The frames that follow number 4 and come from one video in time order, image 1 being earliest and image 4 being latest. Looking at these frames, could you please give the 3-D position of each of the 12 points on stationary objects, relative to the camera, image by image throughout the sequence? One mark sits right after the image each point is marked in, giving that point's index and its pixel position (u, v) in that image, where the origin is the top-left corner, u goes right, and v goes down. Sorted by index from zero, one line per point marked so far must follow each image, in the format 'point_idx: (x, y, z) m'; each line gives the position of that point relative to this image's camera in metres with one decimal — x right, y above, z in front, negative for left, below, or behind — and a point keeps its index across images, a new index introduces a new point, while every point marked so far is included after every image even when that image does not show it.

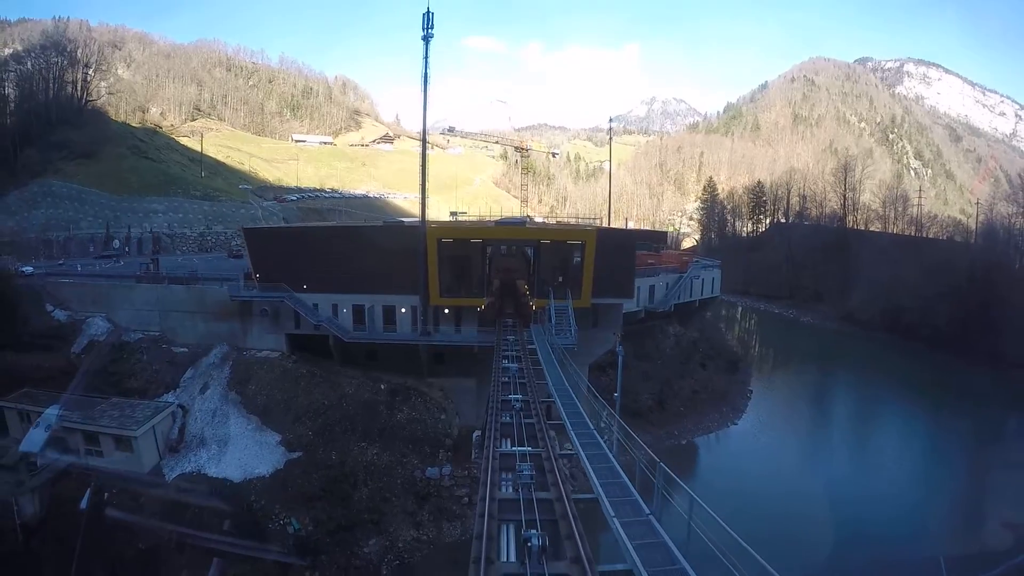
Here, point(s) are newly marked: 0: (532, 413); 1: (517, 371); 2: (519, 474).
0: (+0.2, -2.2, +10.3) m
1: (+0.1, -1.8, +12.1) m
2: (0.0, -2.6, +8.0) m
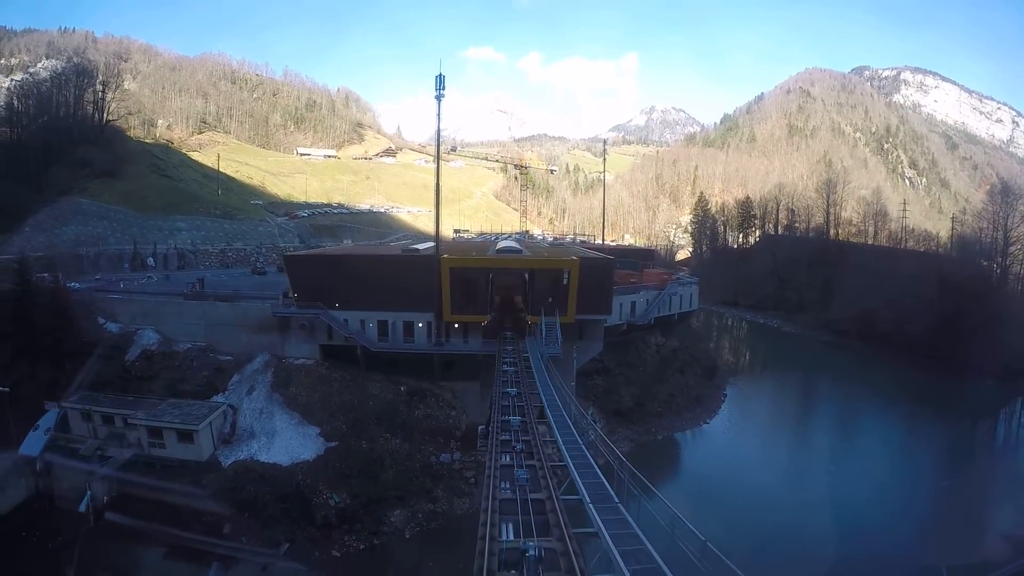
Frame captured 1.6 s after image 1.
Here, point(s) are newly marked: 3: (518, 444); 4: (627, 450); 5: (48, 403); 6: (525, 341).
0: (+0.2, -2.6, +11.9) m
1: (0.0, -2.2, +13.8) m
2: (0.0, -3.0, +9.6) m
3: (+0.1, -3.0, +10.1) m
4: (+3.9, -5.8, +19.2) m
5: (-12.7, -3.2, +14.4) m
6: (+0.4, -1.7, +16.0) m
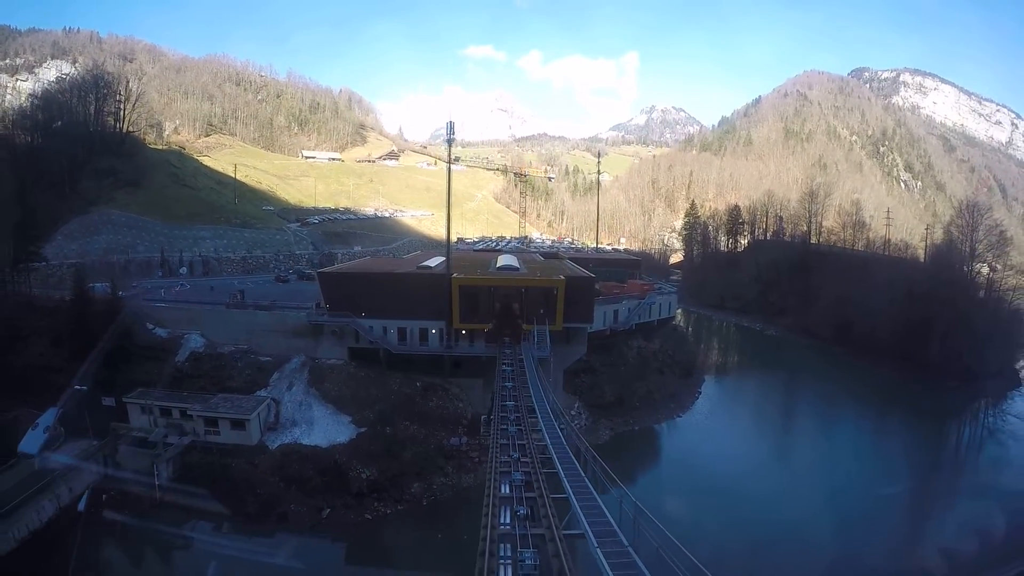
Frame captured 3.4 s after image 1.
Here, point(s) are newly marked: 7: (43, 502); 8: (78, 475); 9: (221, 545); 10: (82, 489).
0: (+0.1, -2.9, +13.9) m
1: (0.0, -2.5, +15.8) m
2: (0.0, -3.3, +11.6) m
3: (0.0, -3.3, +12.1) m
4: (+3.8, -6.1, +21.2) m
5: (-12.7, -3.4, +16.4) m
6: (+0.3, -2.0, +18.0) m
7: (-11.2, -5.2, +12.7) m
8: (-11.2, -5.0, +13.9) m
9: (-7.1, -6.5, +13.3) m
10: (-11.3, -5.4, +14.1) m
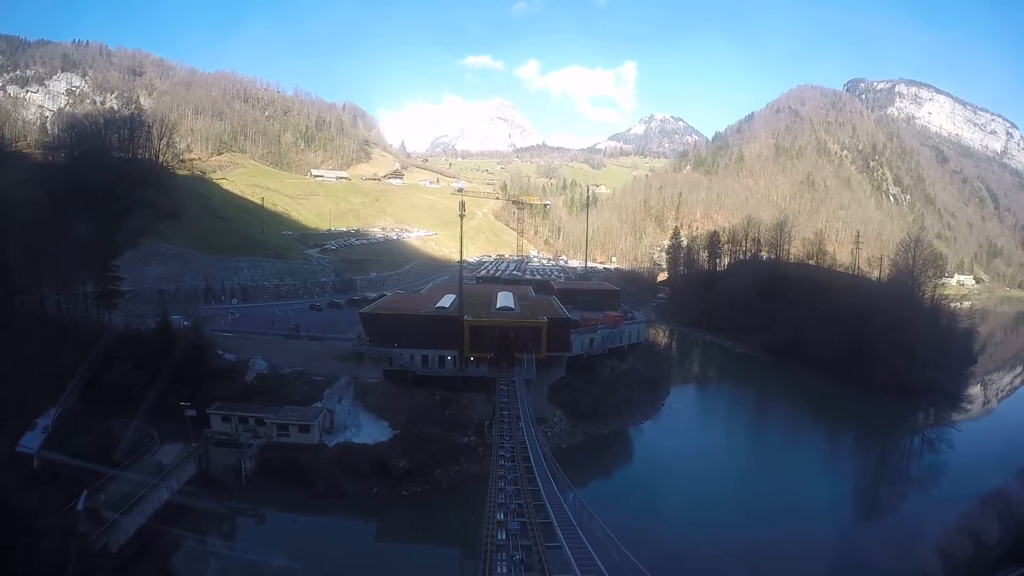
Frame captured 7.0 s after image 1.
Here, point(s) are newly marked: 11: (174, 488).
0: (0.0, -4.1, +17.9) m
1: (-0.1, -3.7, +19.8) m
2: (-0.2, -4.4, +15.6) m
3: (-0.1, -4.5, +16.2) m
4: (+3.7, -7.4, +25.2) m
5: (-12.8, -4.6, +20.4) m
6: (+0.2, -3.2, +22.0) m
7: (-11.3, -6.4, +16.7) m
8: (-11.4, -6.1, +17.9) m
9: (-7.3, -7.6, +17.2) m
10: (-11.4, -6.6, +18.1) m
11: (-11.4, -6.6, +17.5) m
